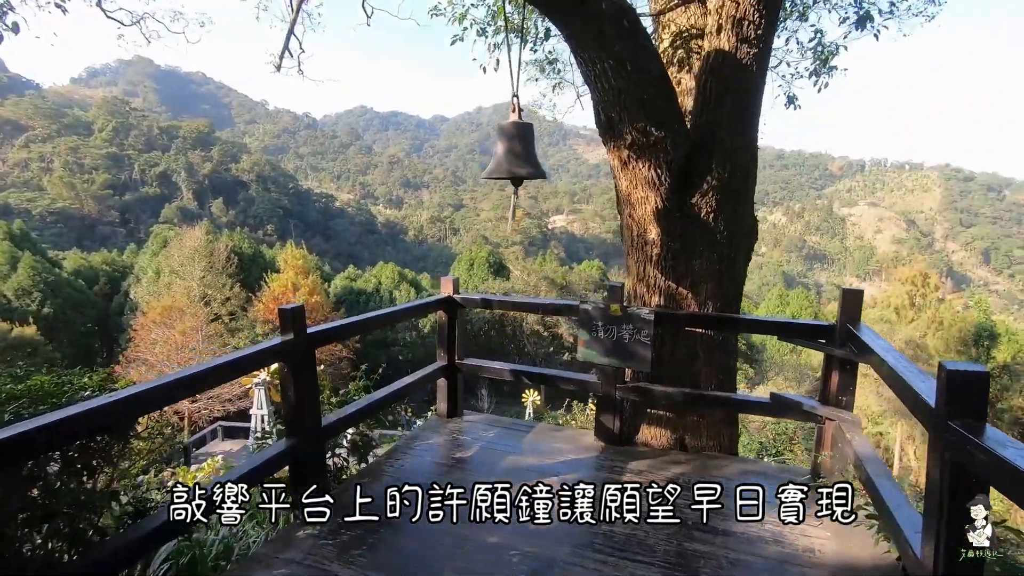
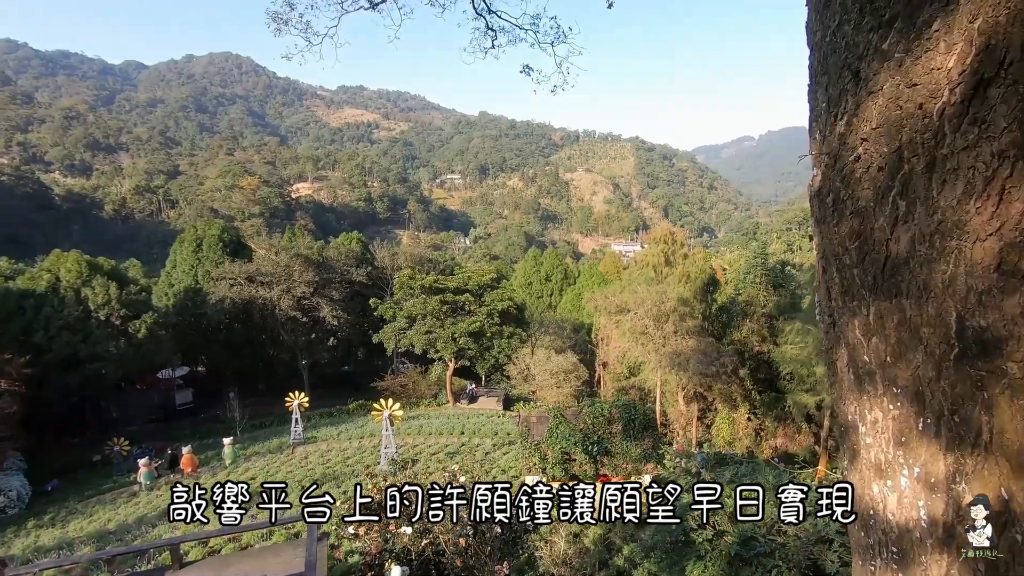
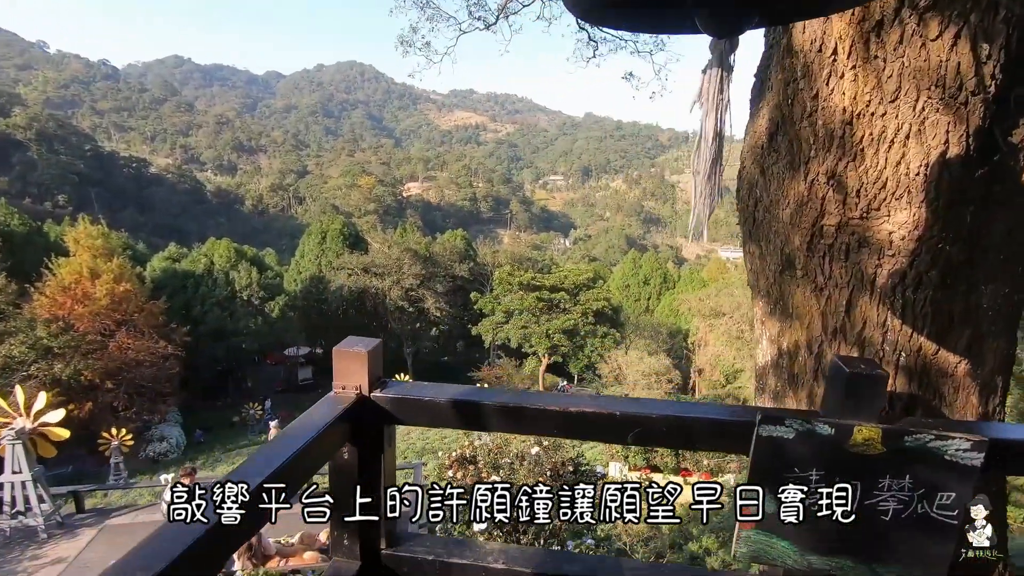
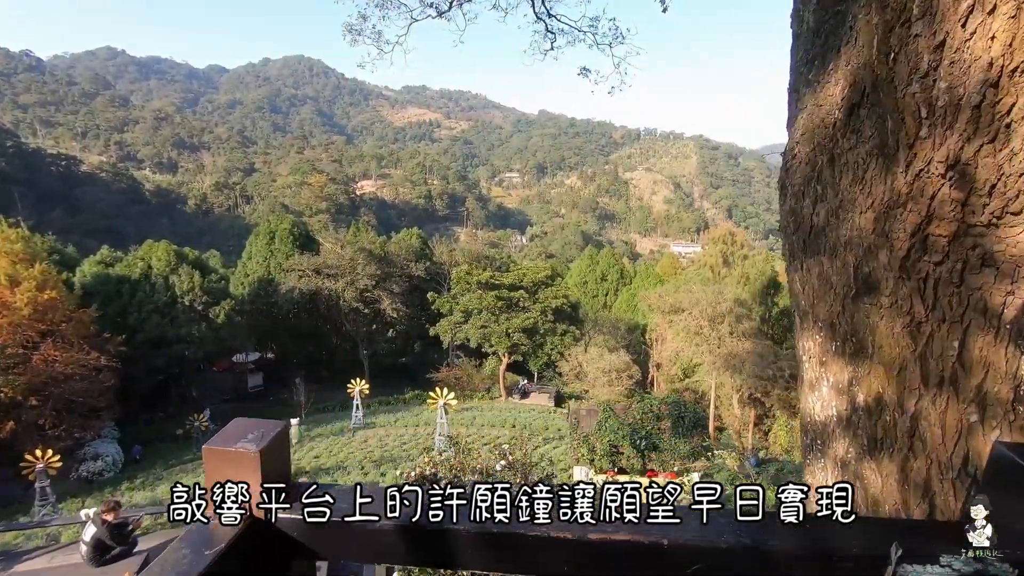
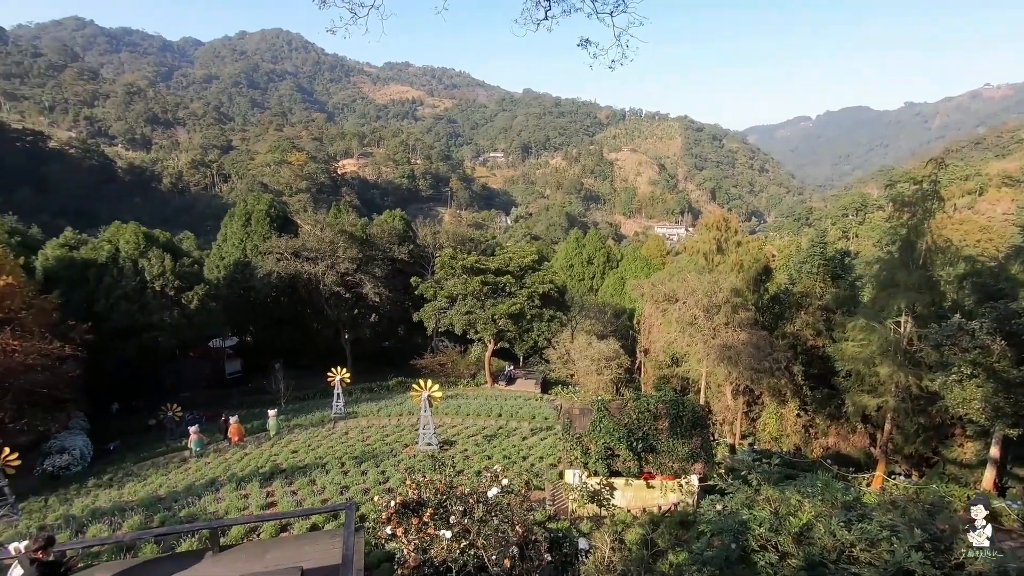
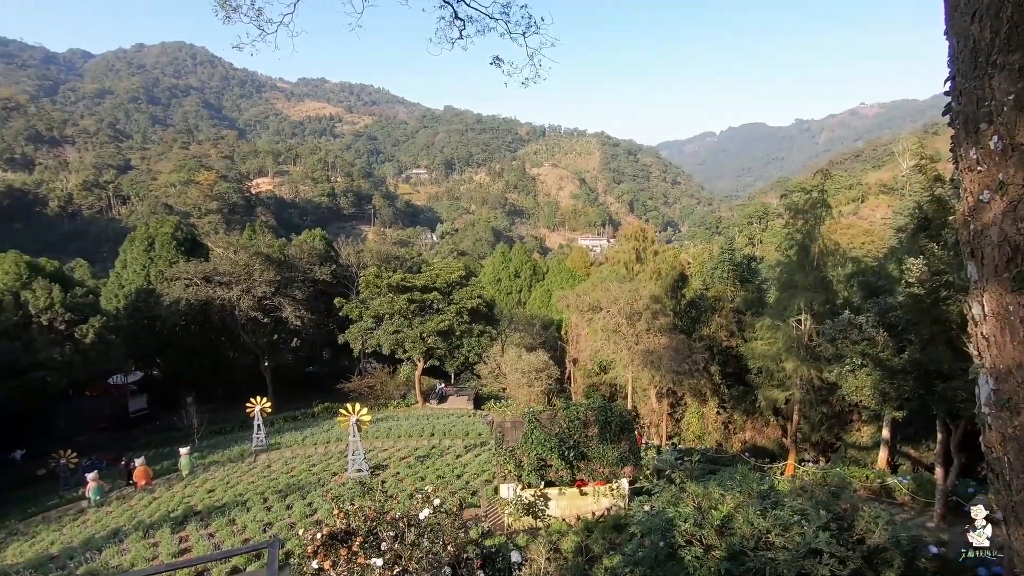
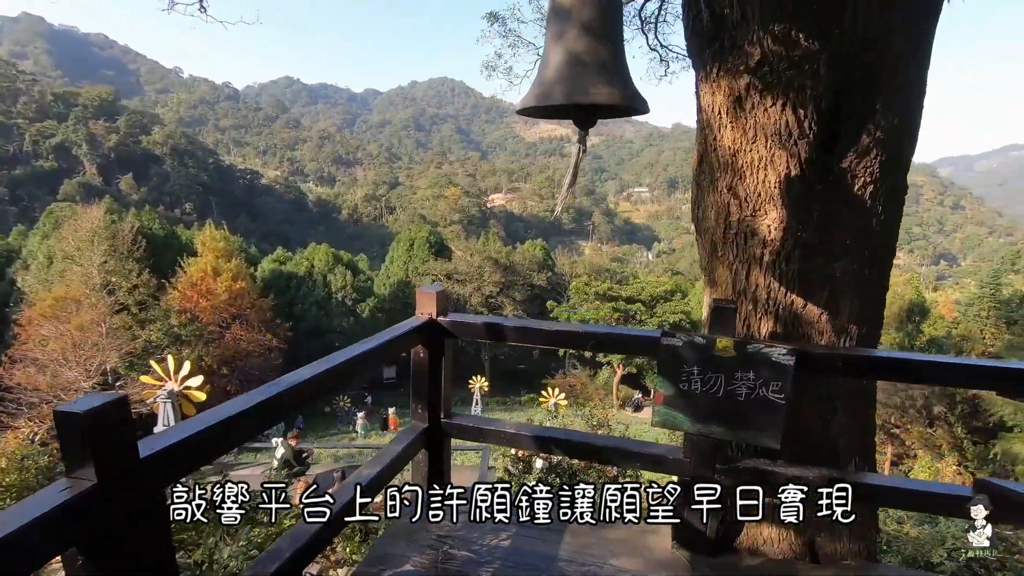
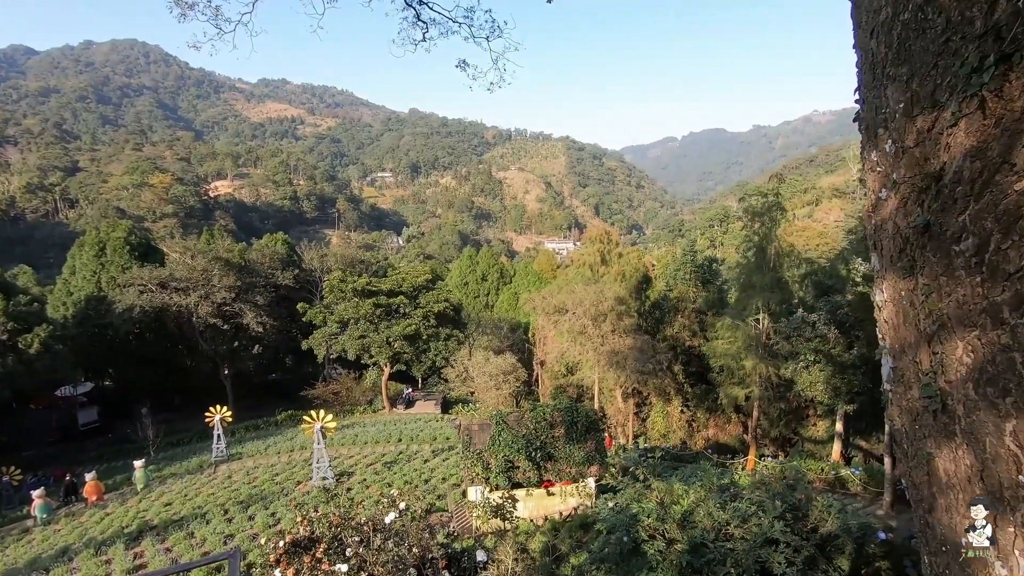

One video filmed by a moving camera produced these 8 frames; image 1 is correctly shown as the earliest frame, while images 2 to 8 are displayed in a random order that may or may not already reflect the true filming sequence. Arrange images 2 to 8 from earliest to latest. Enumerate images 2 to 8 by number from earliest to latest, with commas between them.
7, 3, 4, 2, 8, 6, 5
